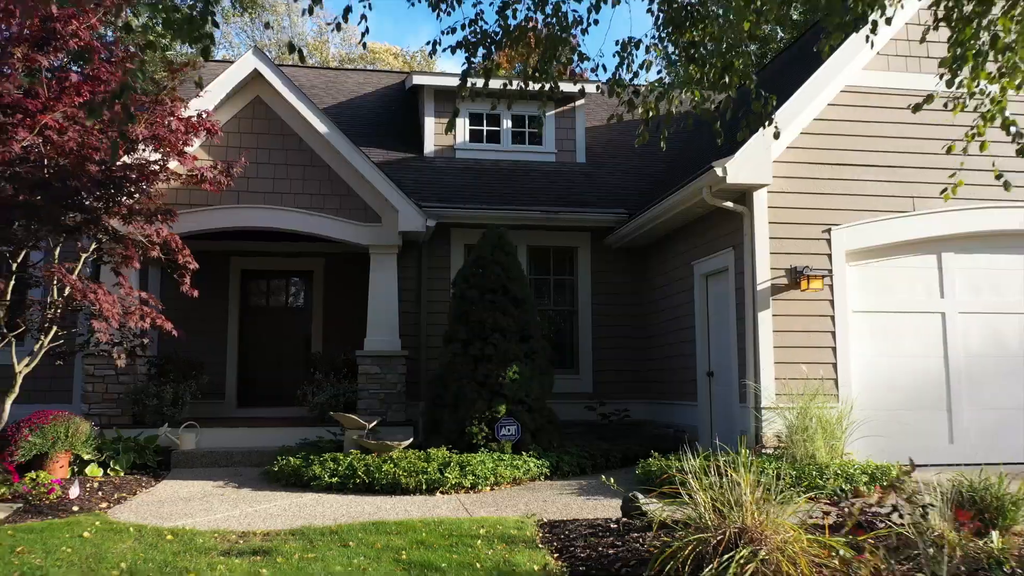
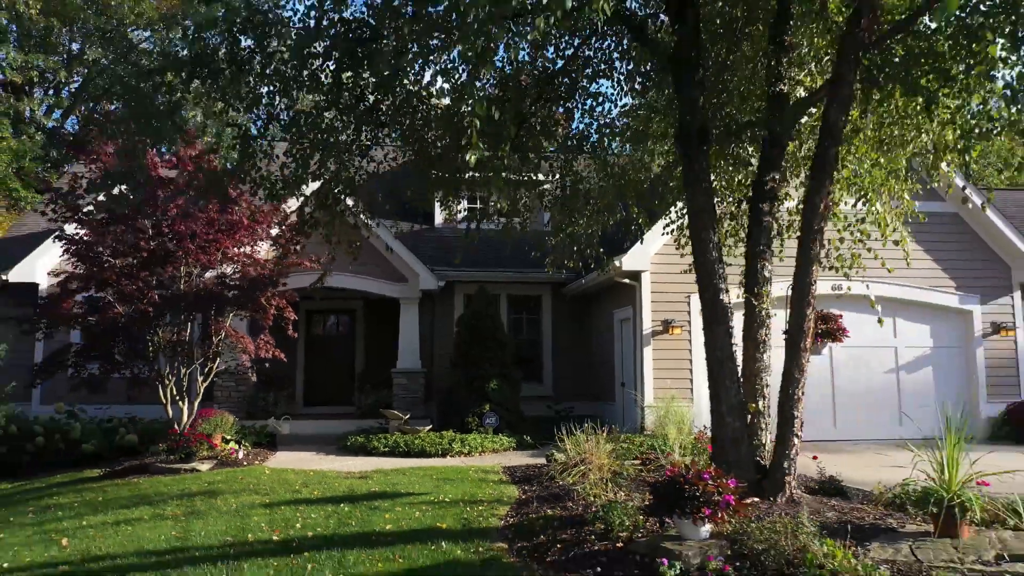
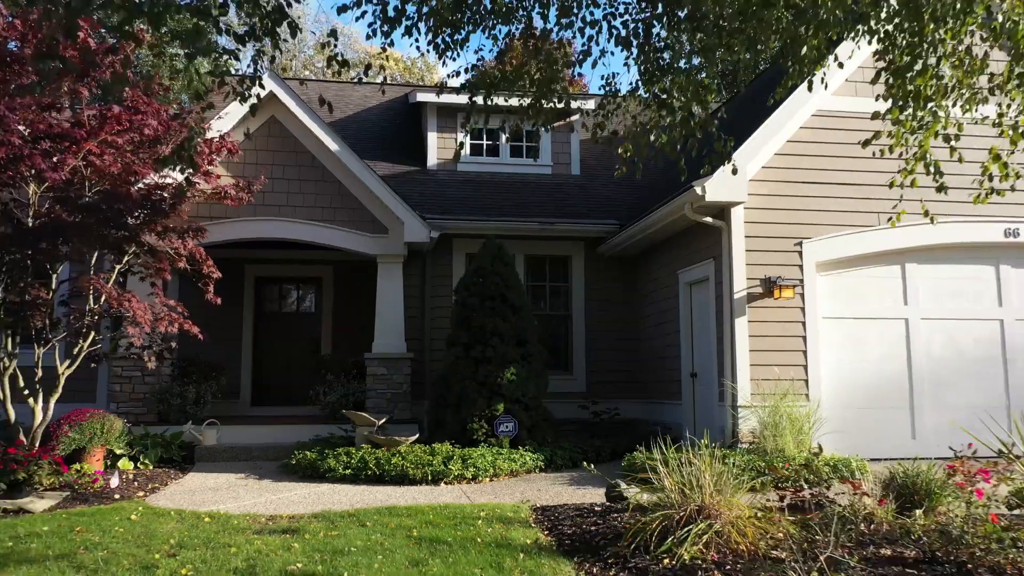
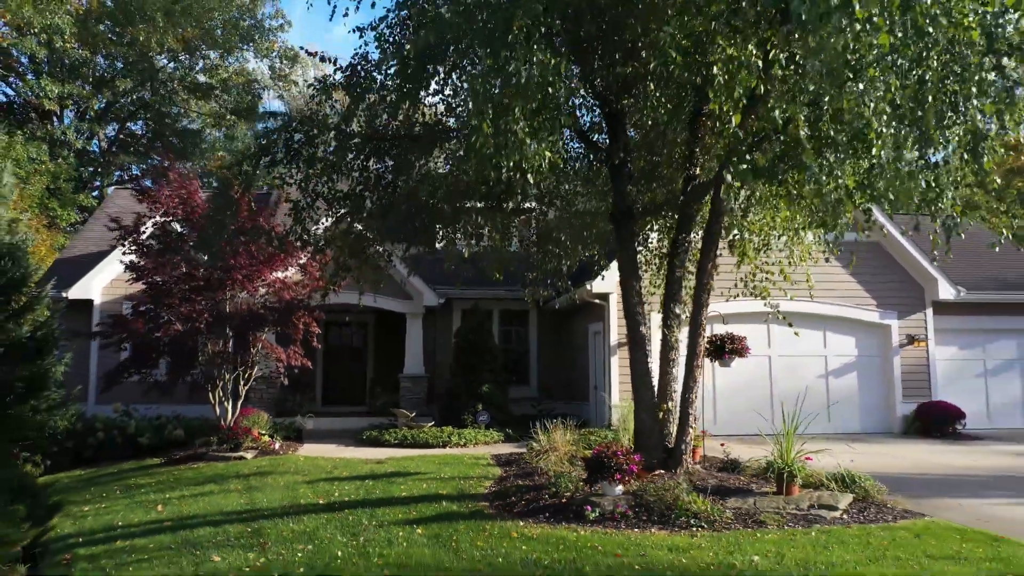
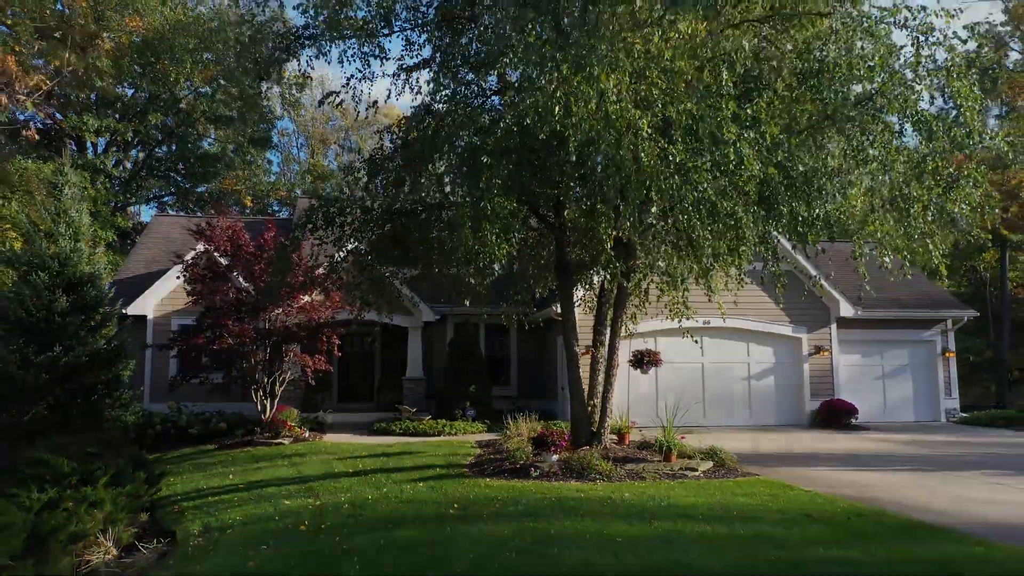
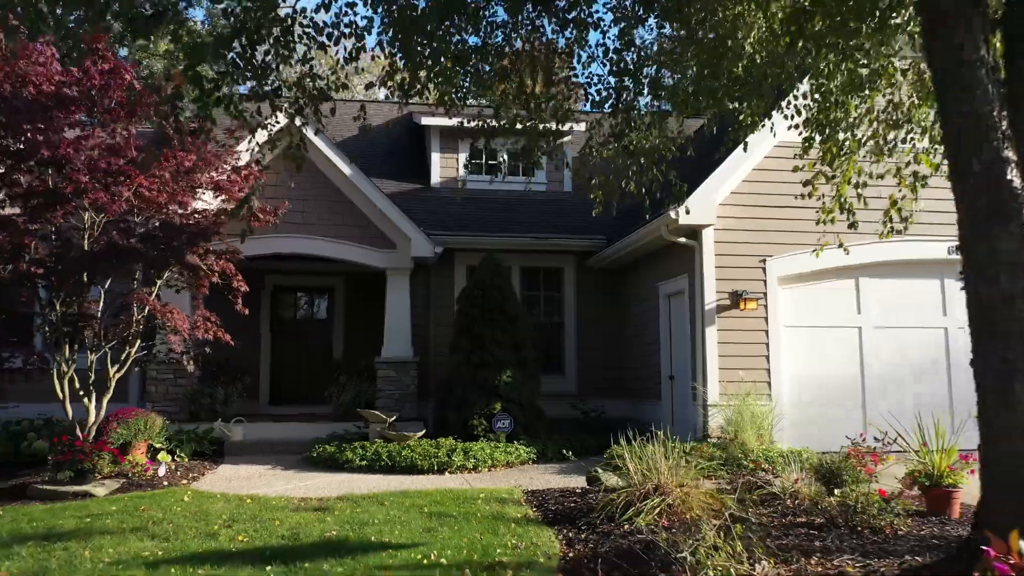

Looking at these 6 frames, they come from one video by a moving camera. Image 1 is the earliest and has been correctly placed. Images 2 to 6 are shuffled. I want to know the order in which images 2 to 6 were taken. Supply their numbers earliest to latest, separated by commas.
3, 6, 2, 4, 5
